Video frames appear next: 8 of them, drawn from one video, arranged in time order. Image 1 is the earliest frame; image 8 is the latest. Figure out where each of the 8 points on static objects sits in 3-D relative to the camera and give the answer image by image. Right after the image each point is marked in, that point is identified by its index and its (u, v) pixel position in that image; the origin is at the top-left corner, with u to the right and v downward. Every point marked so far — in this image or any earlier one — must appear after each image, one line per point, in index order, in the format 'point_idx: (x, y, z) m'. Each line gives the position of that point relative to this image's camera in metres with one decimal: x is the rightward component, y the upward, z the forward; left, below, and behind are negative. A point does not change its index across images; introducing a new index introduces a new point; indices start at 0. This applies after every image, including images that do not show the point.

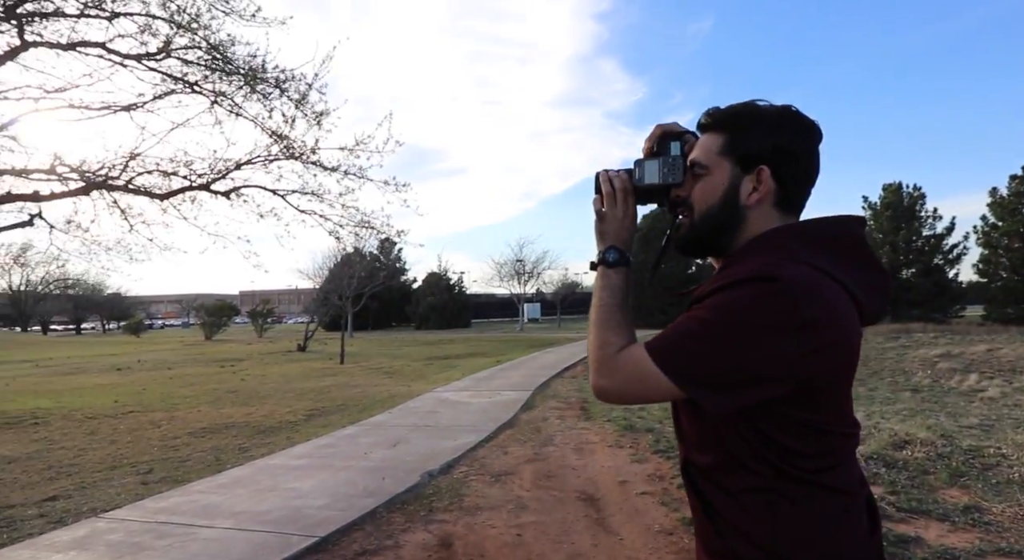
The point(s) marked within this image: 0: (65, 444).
0: (-5.6, -2.1, +7.3) m
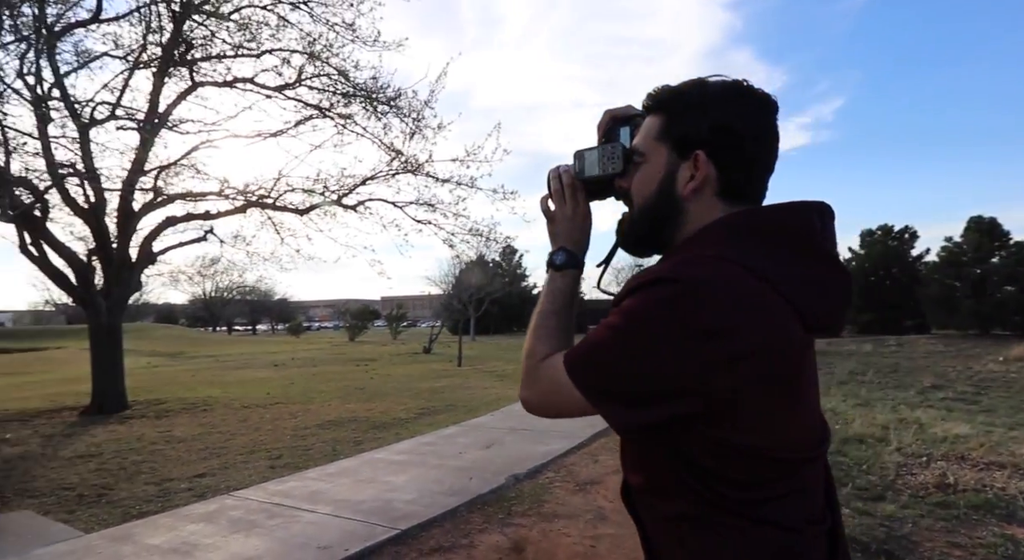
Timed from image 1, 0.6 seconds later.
0: (-4.2, -2.2, +8.4) m
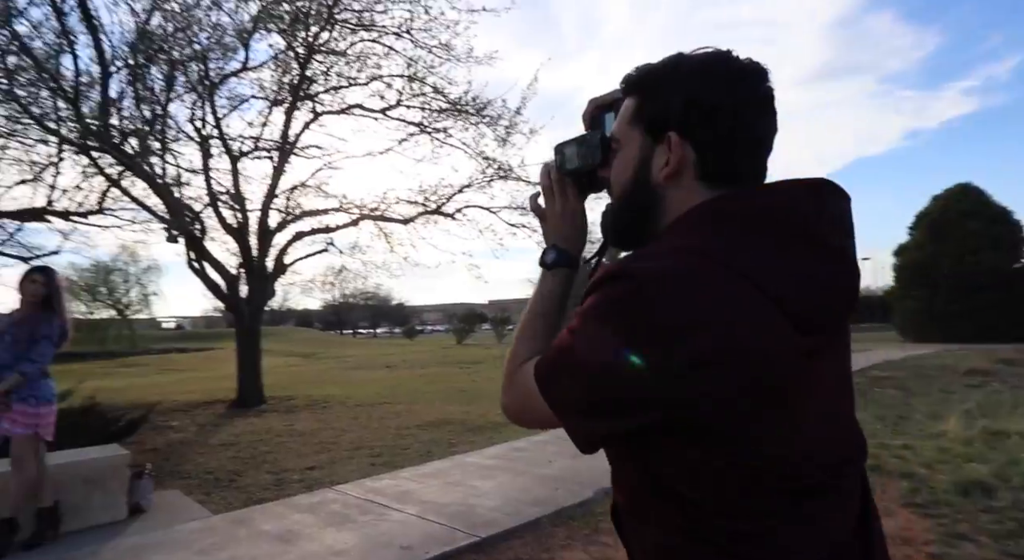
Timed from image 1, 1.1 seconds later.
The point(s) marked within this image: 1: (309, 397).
0: (-2.7, -2.3, +8.9) m
1: (-4.6, -2.7, +13.1) m
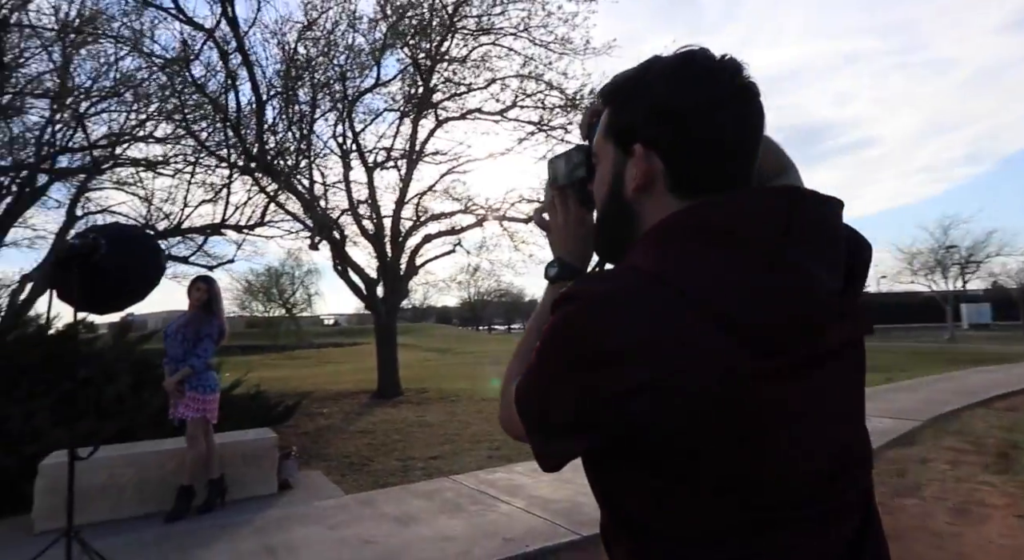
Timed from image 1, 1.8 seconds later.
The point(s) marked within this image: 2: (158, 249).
0: (-0.8, -2.3, +9.4) m
1: (-1.7, -2.7, +13.9) m
2: (-2.4, +0.2, +4.0) m
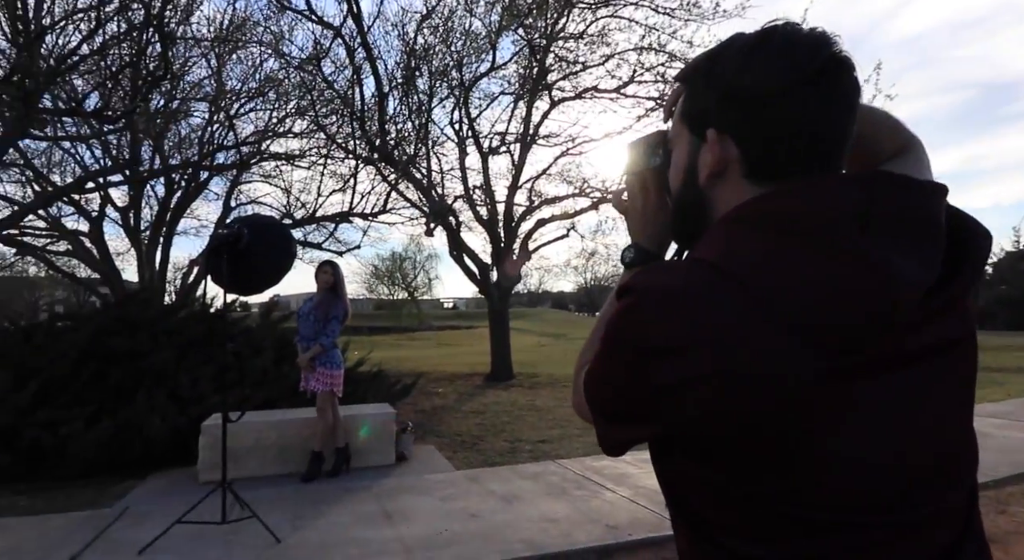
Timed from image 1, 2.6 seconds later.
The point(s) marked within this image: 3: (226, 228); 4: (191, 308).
0: (+0.9, -2.0, +9.4) m
1: (+0.9, -2.3, +14.0) m
2: (-1.7, +0.3, +4.4) m
3: (-2.1, +0.4, +4.3) m
4: (-4.5, -0.4, +8.1) m
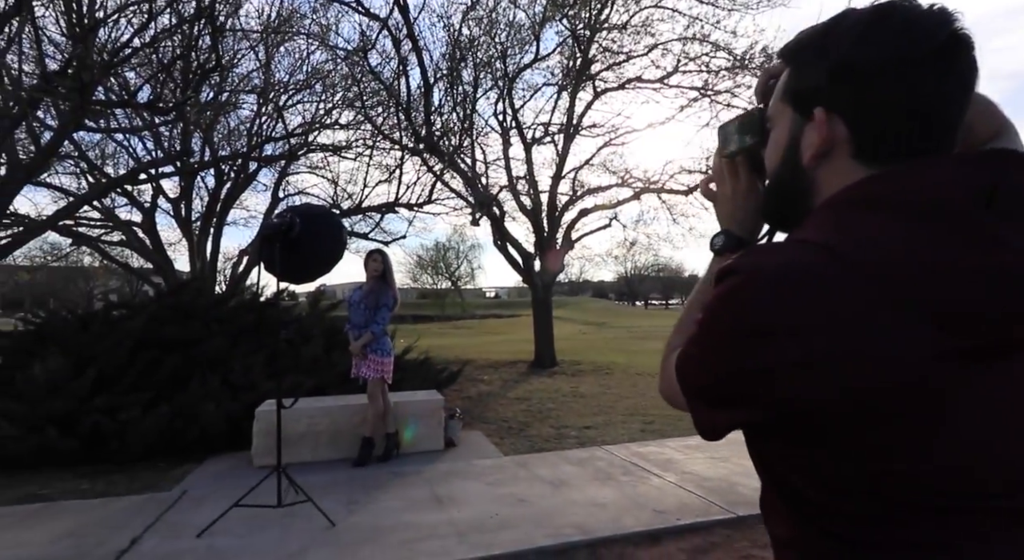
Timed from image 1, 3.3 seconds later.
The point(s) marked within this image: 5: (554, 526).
0: (+1.7, -1.8, +9.4) m
1: (+2.0, -2.0, +14.0) m
2: (-1.3, +0.4, +4.5) m
3: (-1.7, +0.5, +4.4) m
4: (-3.9, -0.2, +8.4) m
5: (+0.3, -1.6, +3.8) m
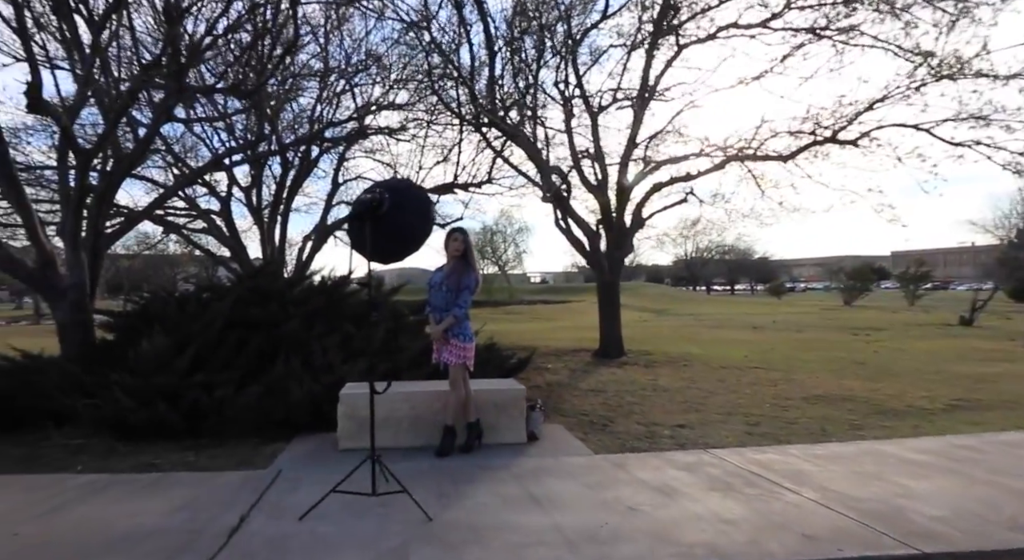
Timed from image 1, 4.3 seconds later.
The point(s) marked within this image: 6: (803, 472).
0: (+2.8, -1.6, +8.7) m
1: (+3.5, -1.7, +13.2) m
2: (-0.6, +0.6, +4.0) m
3: (-1.0, +0.6, +3.9) m
4: (-2.8, +0.1, +8.1) m
5: (+1.0, -1.5, +3.2) m
6: (+2.3, -1.5, +4.7) m
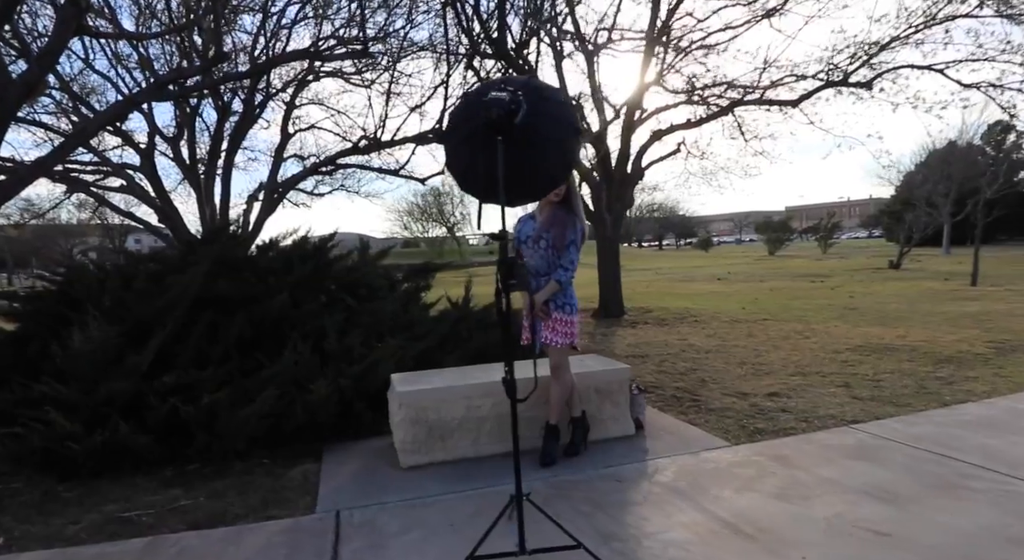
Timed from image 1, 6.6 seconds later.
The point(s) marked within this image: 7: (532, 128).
0: (+3.3, -0.9, +8.0) m
1: (+3.5, -0.7, +12.6) m
2: (+0.3, +0.8, +2.8) m
3: (-0.1, +0.8, +2.7) m
4: (-2.3, +0.4, +6.7) m
5: (+2.0, -1.2, +2.3) m
6: (+3.2, -1.0, +4.0) m
7: (+0.1, +0.7, +2.7) m
